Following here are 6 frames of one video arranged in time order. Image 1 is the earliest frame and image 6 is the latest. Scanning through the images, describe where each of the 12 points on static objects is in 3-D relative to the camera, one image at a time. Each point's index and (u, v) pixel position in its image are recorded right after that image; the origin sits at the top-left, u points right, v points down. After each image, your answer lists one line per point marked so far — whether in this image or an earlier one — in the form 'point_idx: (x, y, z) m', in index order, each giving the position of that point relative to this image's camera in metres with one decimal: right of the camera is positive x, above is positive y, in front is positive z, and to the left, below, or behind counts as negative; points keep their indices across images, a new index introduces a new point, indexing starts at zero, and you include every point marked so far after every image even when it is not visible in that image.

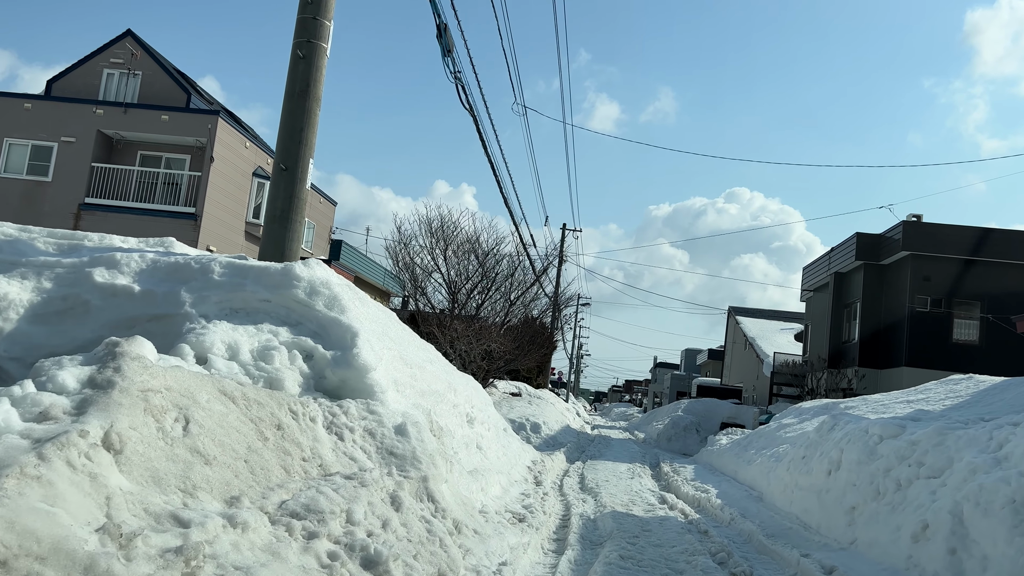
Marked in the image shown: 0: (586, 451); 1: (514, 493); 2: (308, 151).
0: (+1.9, -4.3, +19.2) m
1: (0.0, -2.3, +8.2) m
2: (-1.8, +1.2, +6.5) m
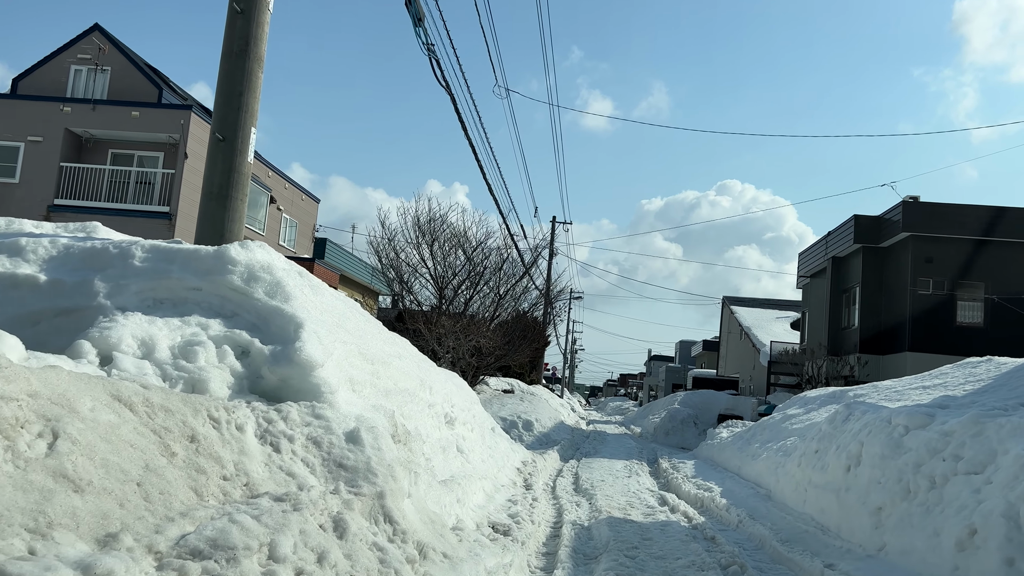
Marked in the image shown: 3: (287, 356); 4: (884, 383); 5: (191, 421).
0: (+1.7, -4.0, +18.5) m
1: (-0.1, -2.1, +7.4) m
2: (-2.0, +1.3, +5.7) m
3: (-1.3, -0.4, +4.4) m
4: (+5.5, -1.4, +10.9) m
5: (-1.5, -0.6, +3.5) m
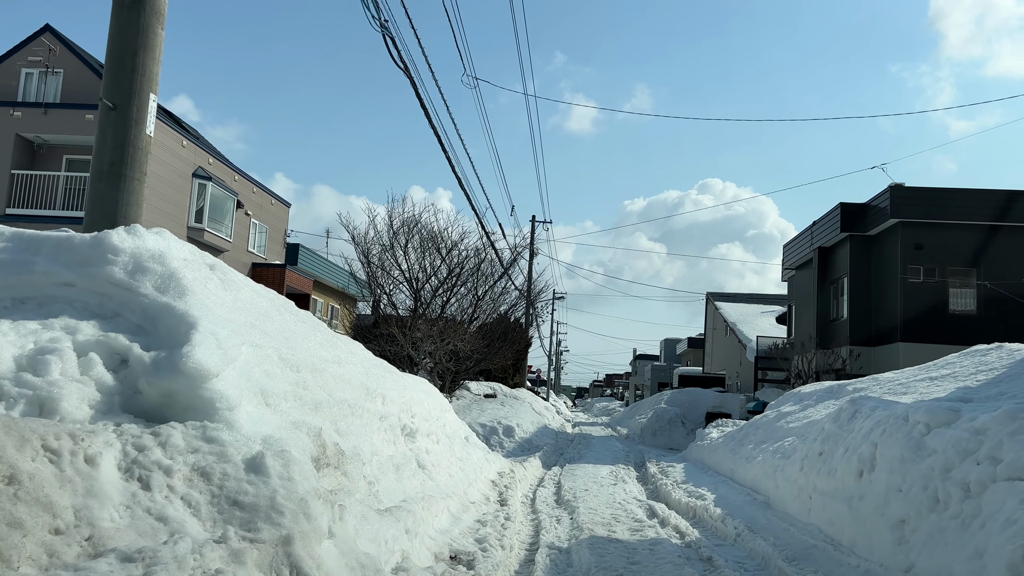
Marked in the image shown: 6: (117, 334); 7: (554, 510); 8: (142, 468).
0: (+1.3, -4.0, +17.6) m
1: (-0.4, -2.1, +6.6) m
2: (-2.4, +1.3, +4.8) m
3: (-1.6, -0.4, +3.5) m
4: (+5.1, -1.2, +10.1) m
5: (-1.8, -0.6, +2.6) m
6: (-2.0, -0.2, +3.7) m
7: (+0.5, -2.6, +8.8) m
8: (-1.5, -0.7, +3.0) m
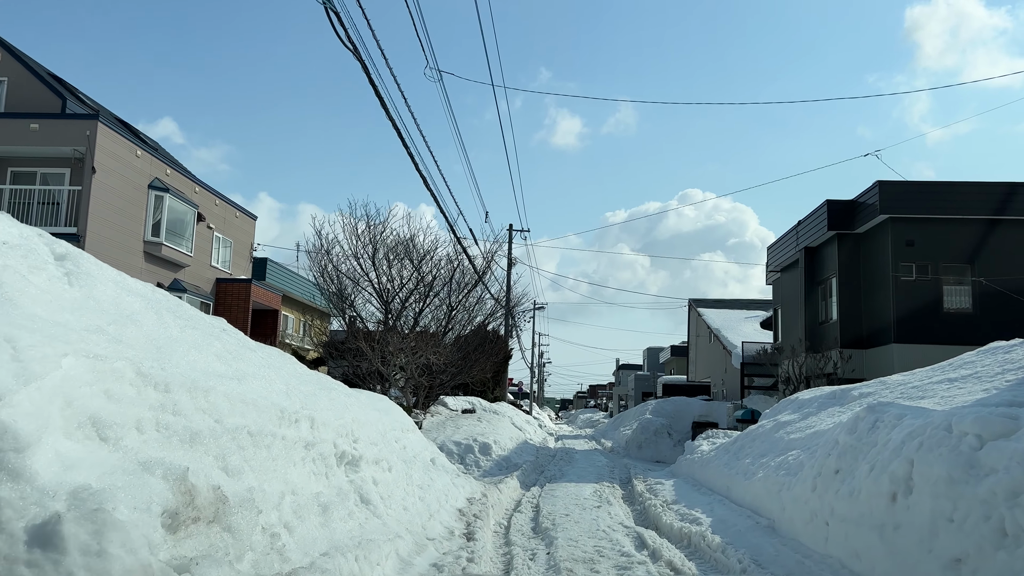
0: (+0.8, -4.1, +16.5) m
1: (-0.7, -2.1, +5.4) m
2: (-2.7, +1.3, +3.7) m
3: (-1.8, -0.3, +2.3) m
4: (+4.7, -1.1, +9.1) m
5: (-2.0, -0.5, +1.5) m
6: (-2.2, -0.2, +2.5) m
7: (+0.2, -2.6, +7.7) m
8: (-1.7, -0.7, +1.9) m
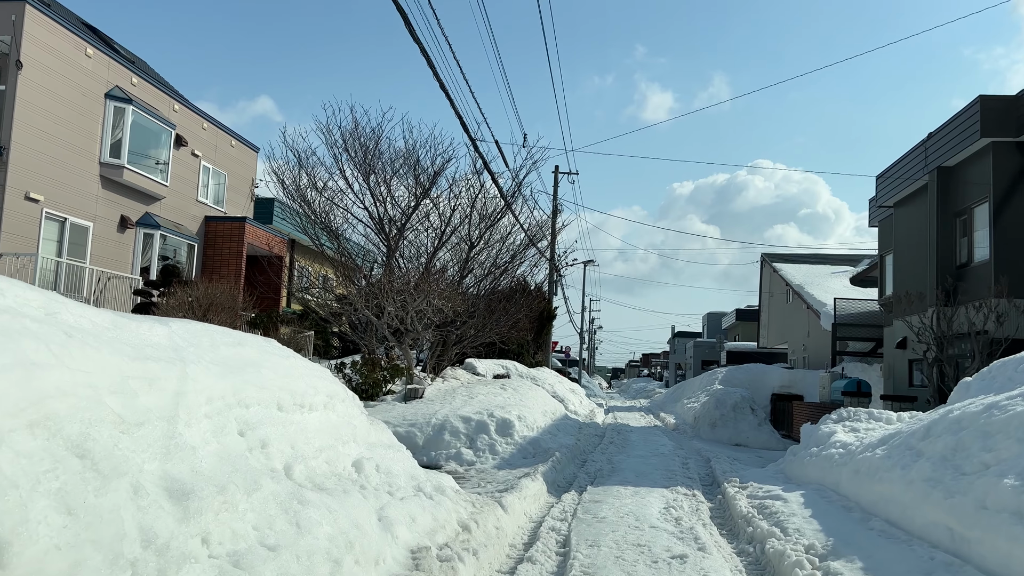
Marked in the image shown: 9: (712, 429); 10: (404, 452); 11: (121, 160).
0: (+1.2, -2.7, +11.6) m
1: (-1.0, -1.1, +0.5) m
2: (-3.1, +2.2, -1.2) m
3: (-2.3, +0.5, -2.5) m
4: (+4.7, -0.1, +3.8) m
5: (-2.6, +0.2, -3.4) m
6: (-2.7, +0.6, -2.3) m
7: (0.0, -1.6, +2.7) m
8: (-2.3, +0.1, -3.0) m
9: (+4.9, -3.4, +18.1) m
10: (-0.9, -1.4, +6.3) m
11: (-10.4, +3.4, +19.6) m
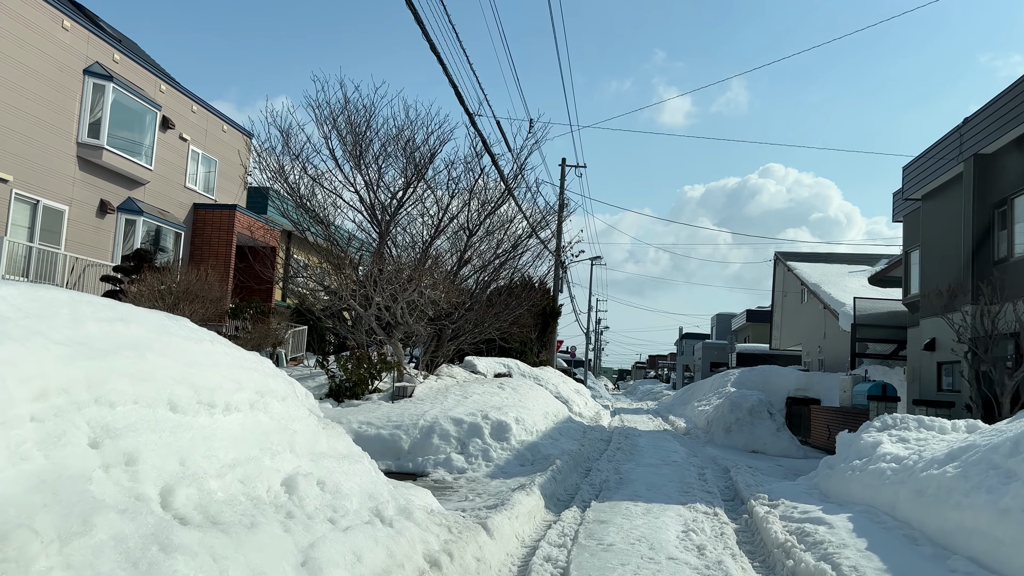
0: (+1.1, -2.6, +10.3) m
1: (-1.1, -0.9, -0.7) m
2: (-3.2, +2.4, -2.4) m
3: (-2.5, +0.7, -3.8) m
4: (+4.5, +0.1, +2.5) m
5: (-2.7, +0.4, -4.6) m
6: (-2.9, +0.8, -3.5) m
7: (-0.1, -1.5, +1.5) m
8: (-2.5, +0.3, -4.2) m
9: (+4.9, -3.3, +16.8) m
10: (-1.0, -1.2, +5.1) m
11: (-10.3, +3.7, +18.5) m
